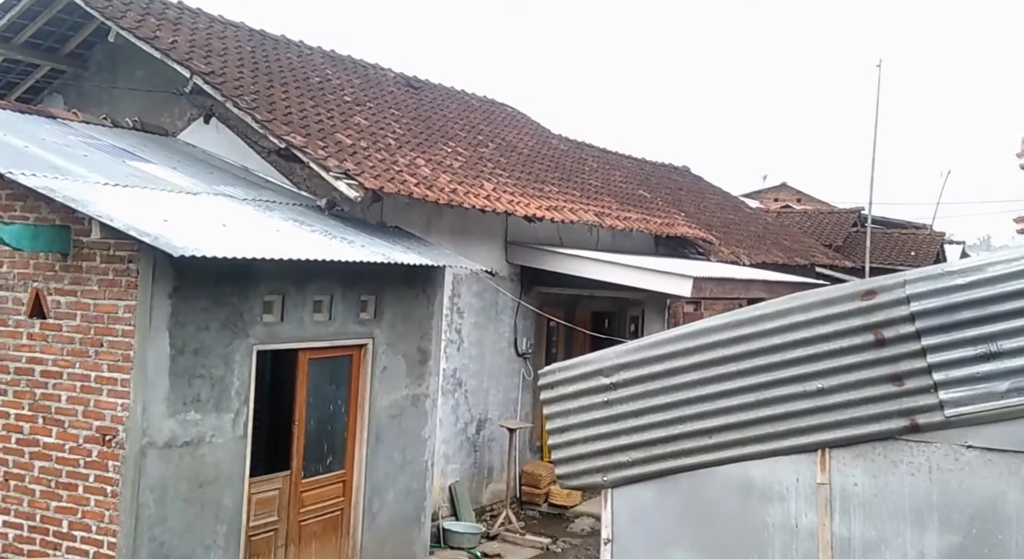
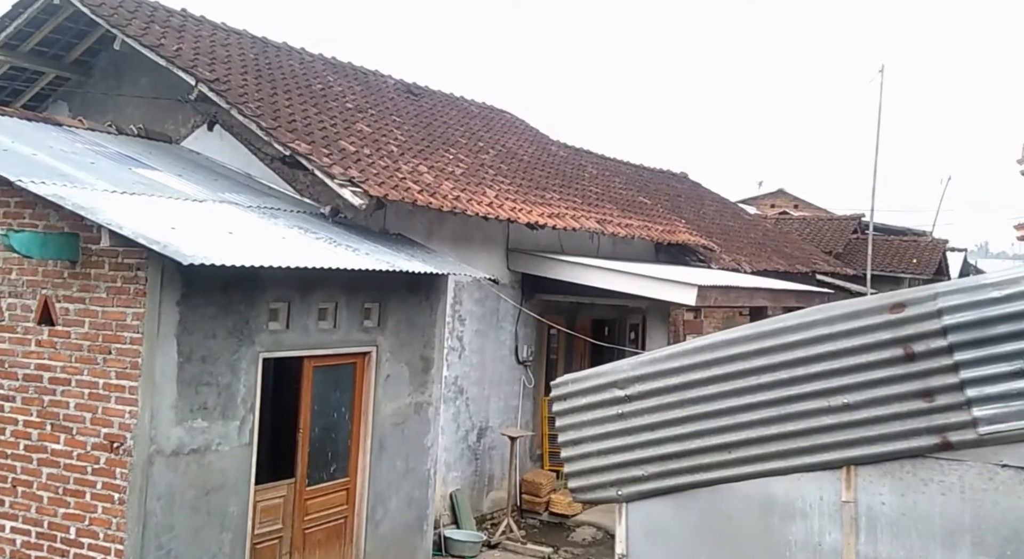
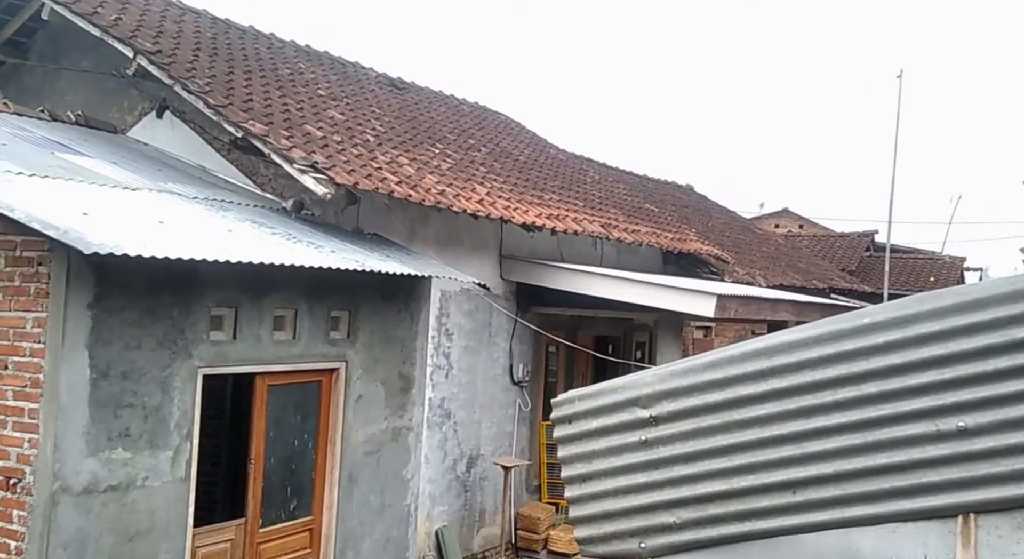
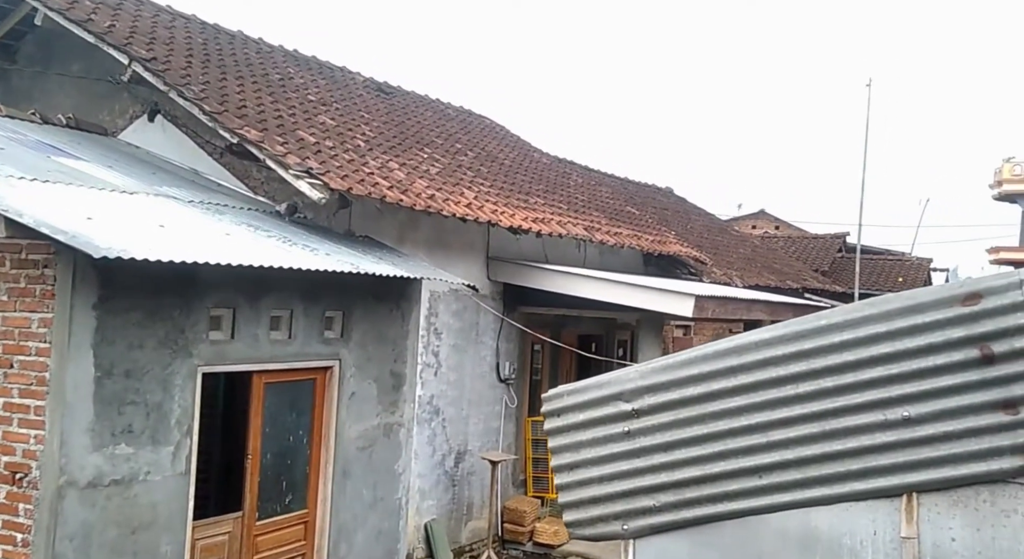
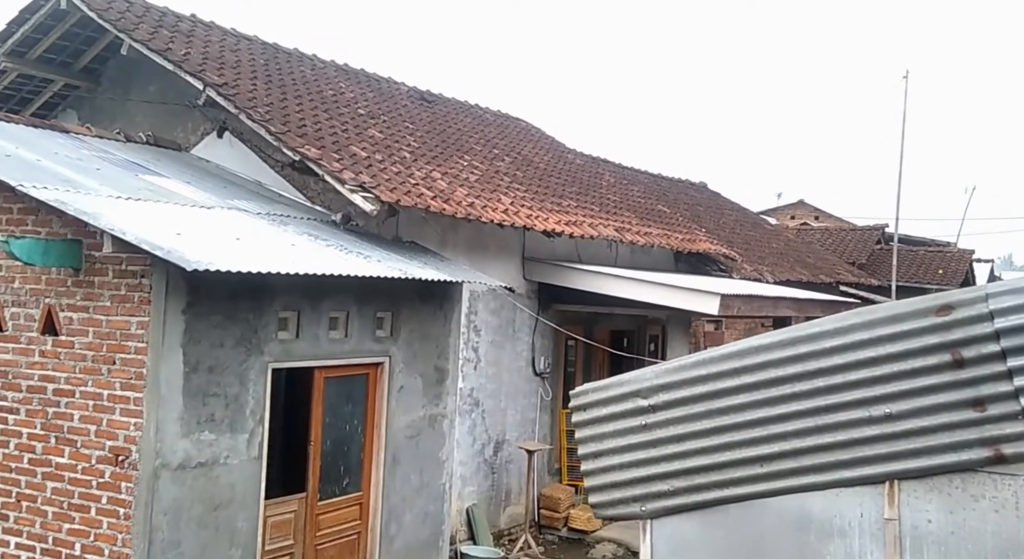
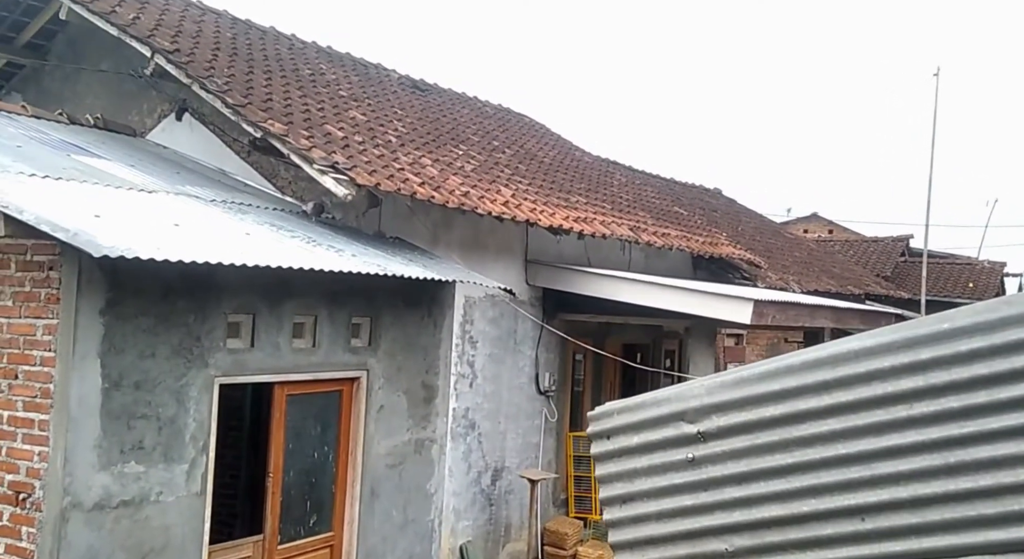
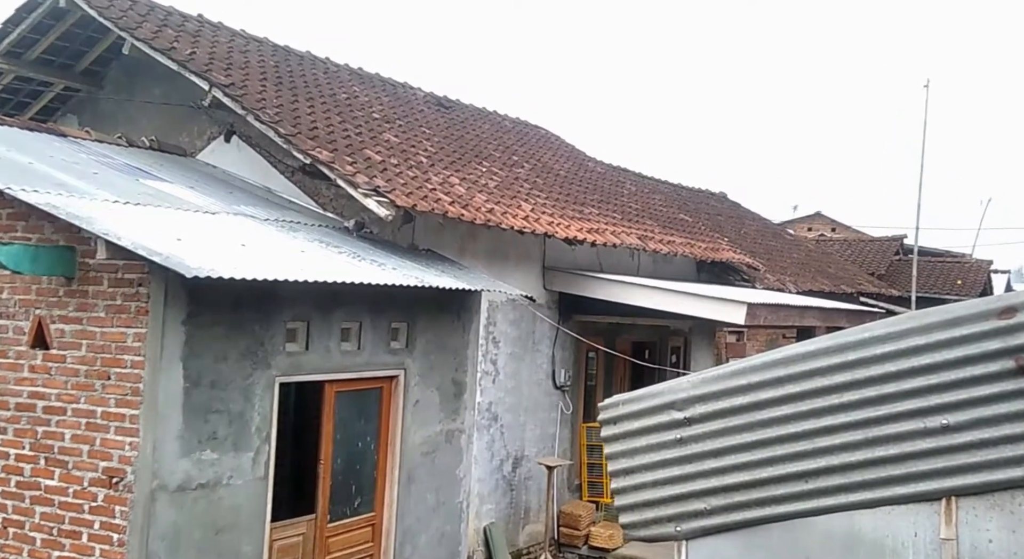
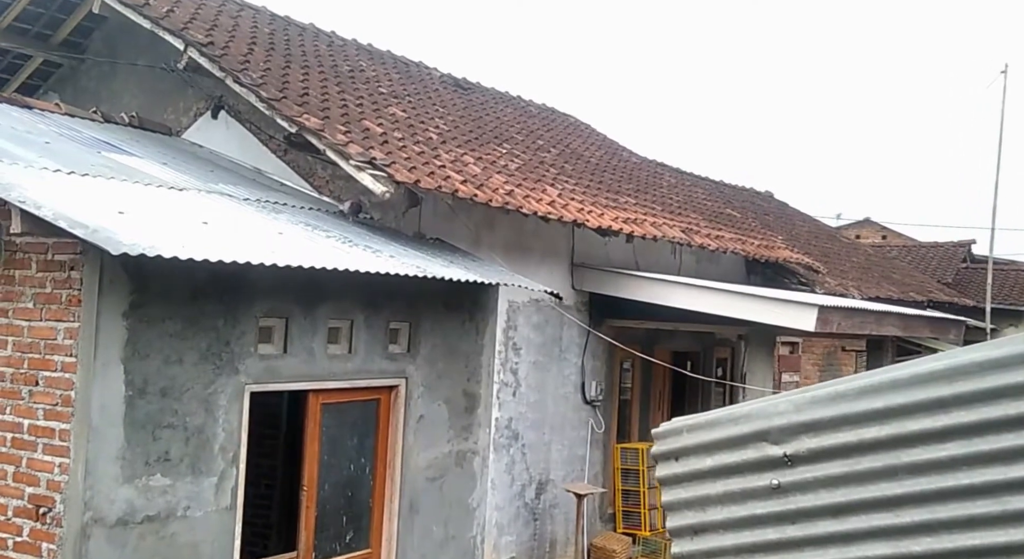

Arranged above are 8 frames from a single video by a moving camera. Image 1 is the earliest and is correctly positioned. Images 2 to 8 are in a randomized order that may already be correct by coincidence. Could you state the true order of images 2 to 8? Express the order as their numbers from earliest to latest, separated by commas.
2, 5, 7, 4, 3, 6, 8
